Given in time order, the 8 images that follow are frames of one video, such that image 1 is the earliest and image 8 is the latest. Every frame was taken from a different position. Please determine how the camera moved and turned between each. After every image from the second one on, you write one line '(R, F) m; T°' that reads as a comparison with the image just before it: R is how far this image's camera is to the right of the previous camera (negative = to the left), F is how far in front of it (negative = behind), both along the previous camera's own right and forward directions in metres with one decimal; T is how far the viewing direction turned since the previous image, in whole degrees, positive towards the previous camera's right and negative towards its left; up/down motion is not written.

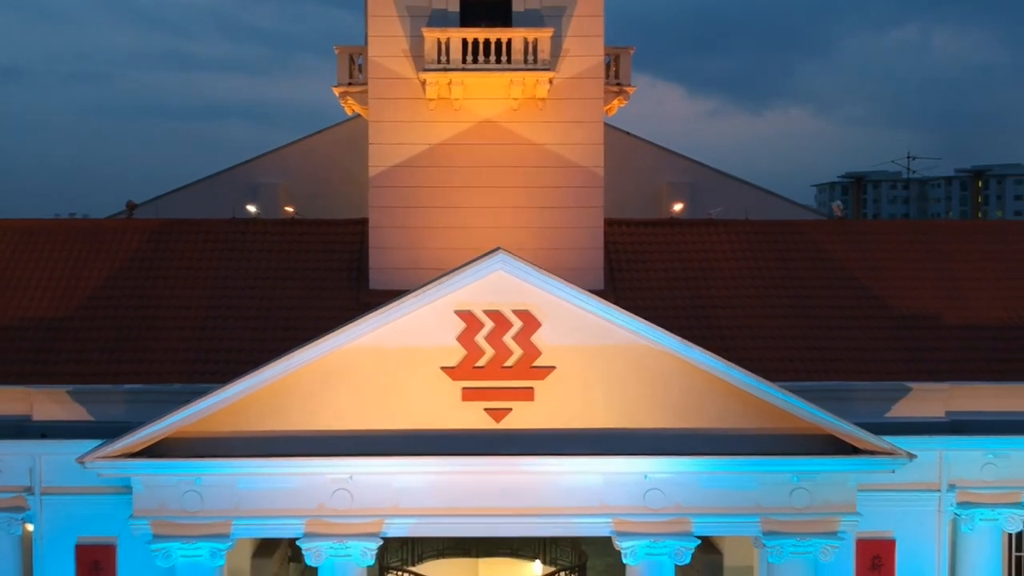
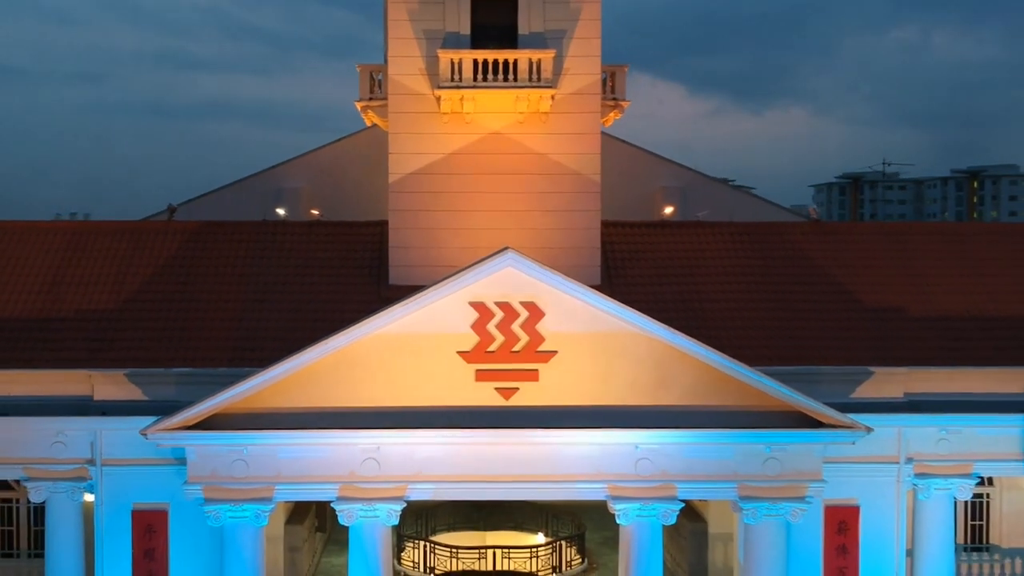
(-0.1, -1.5) m; 0°
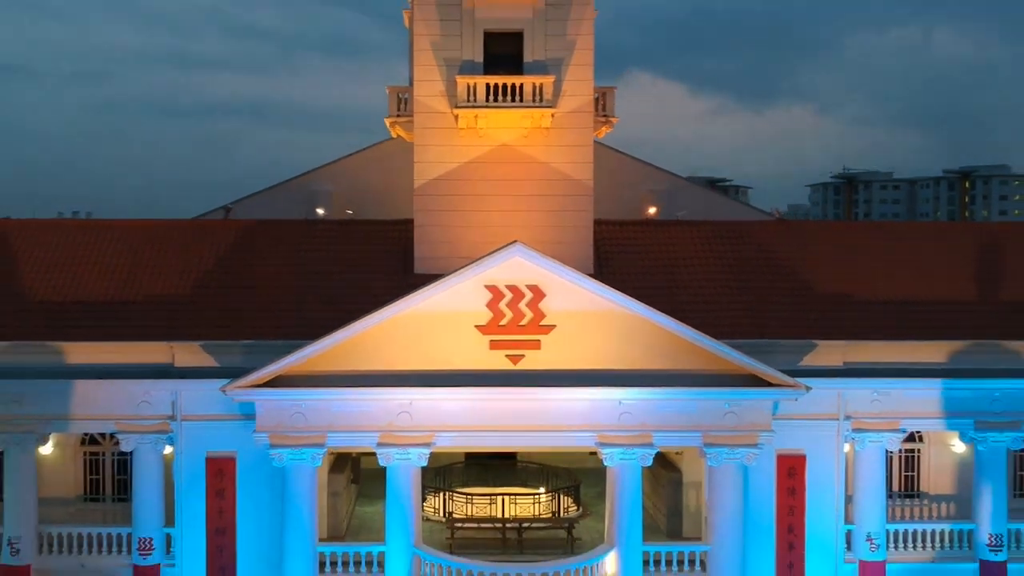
(-0.1, -2.8) m; 0°
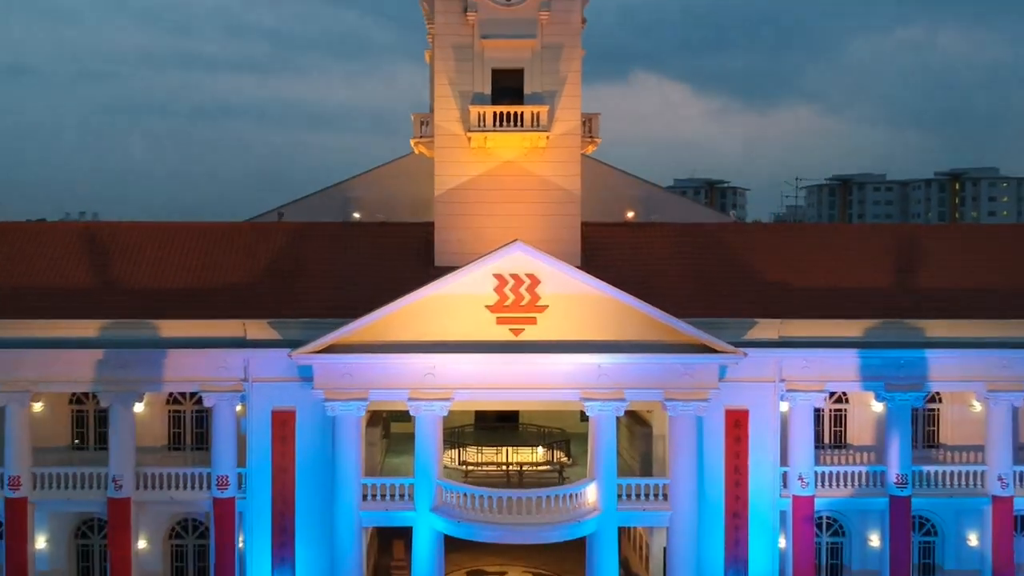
(0.0, -4.1) m; 0°
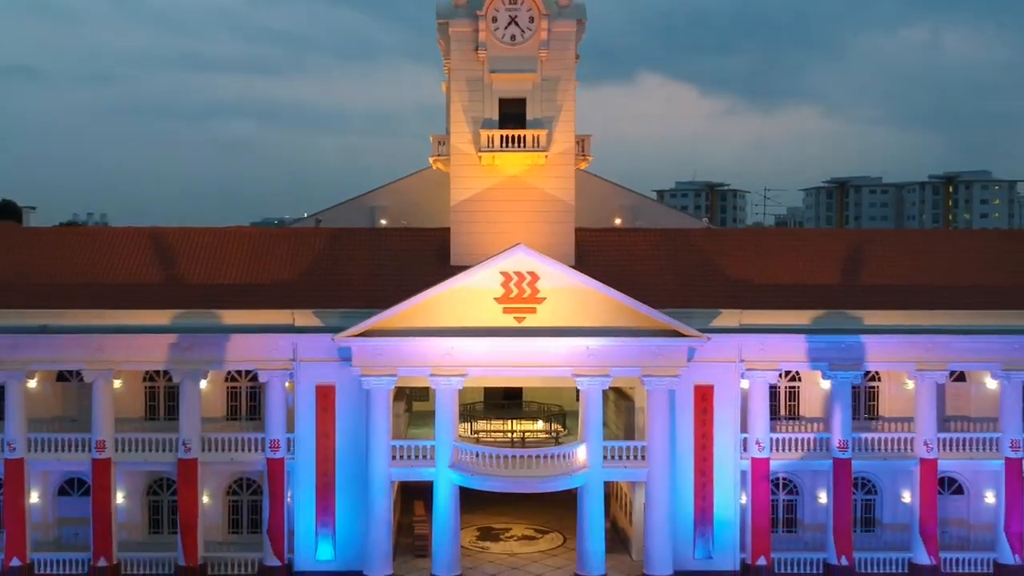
(0.0, -4.0) m; 0°
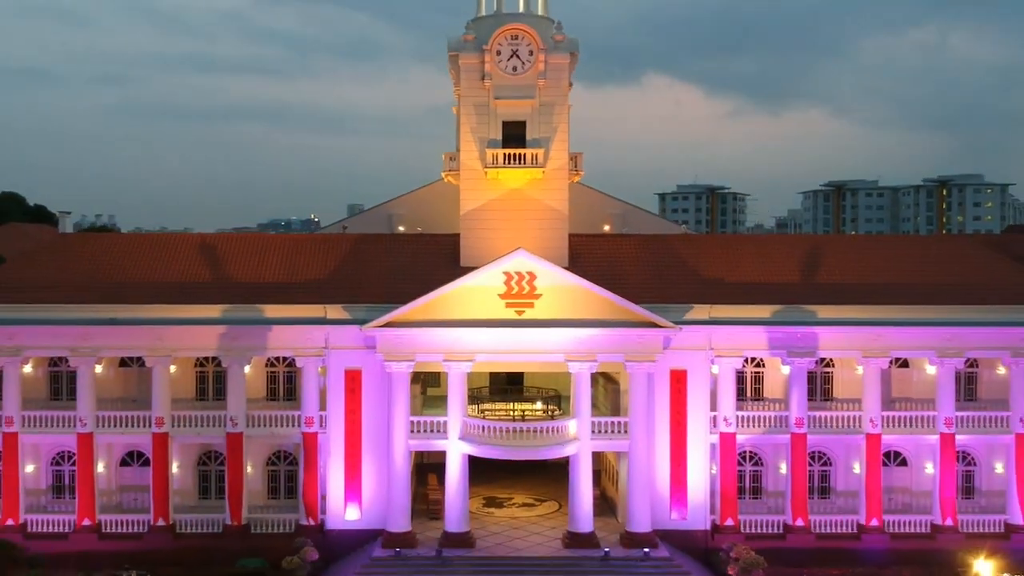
(+0.1, -4.0) m; 0°
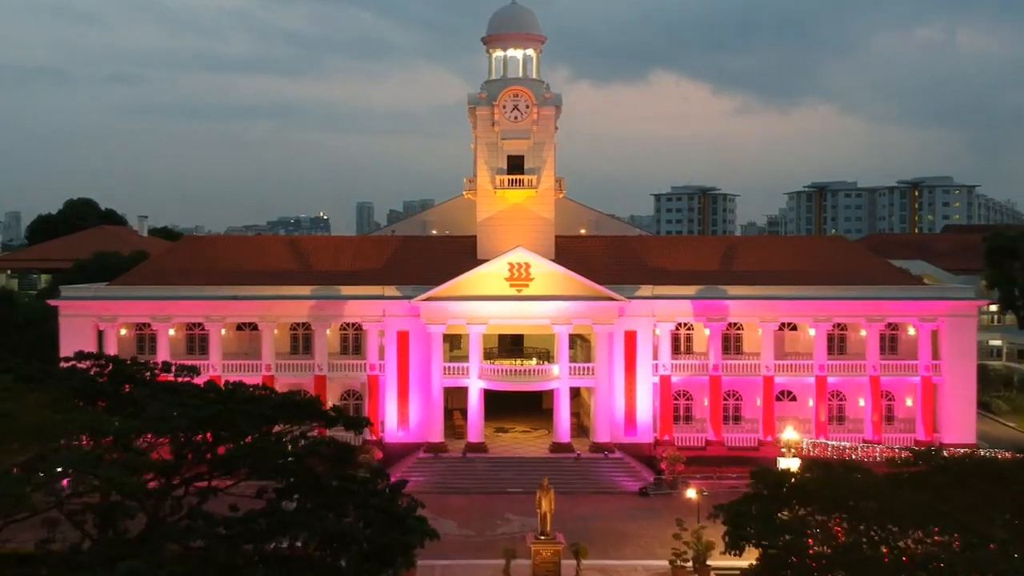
(+0.2, -12.2) m; 0°
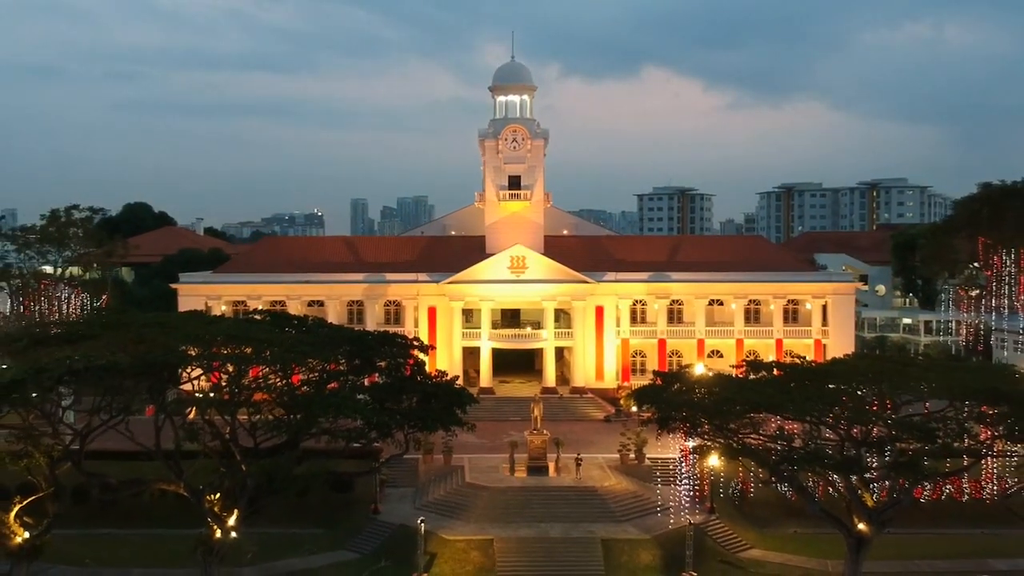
(-0.4, -14.7) m; 0°
